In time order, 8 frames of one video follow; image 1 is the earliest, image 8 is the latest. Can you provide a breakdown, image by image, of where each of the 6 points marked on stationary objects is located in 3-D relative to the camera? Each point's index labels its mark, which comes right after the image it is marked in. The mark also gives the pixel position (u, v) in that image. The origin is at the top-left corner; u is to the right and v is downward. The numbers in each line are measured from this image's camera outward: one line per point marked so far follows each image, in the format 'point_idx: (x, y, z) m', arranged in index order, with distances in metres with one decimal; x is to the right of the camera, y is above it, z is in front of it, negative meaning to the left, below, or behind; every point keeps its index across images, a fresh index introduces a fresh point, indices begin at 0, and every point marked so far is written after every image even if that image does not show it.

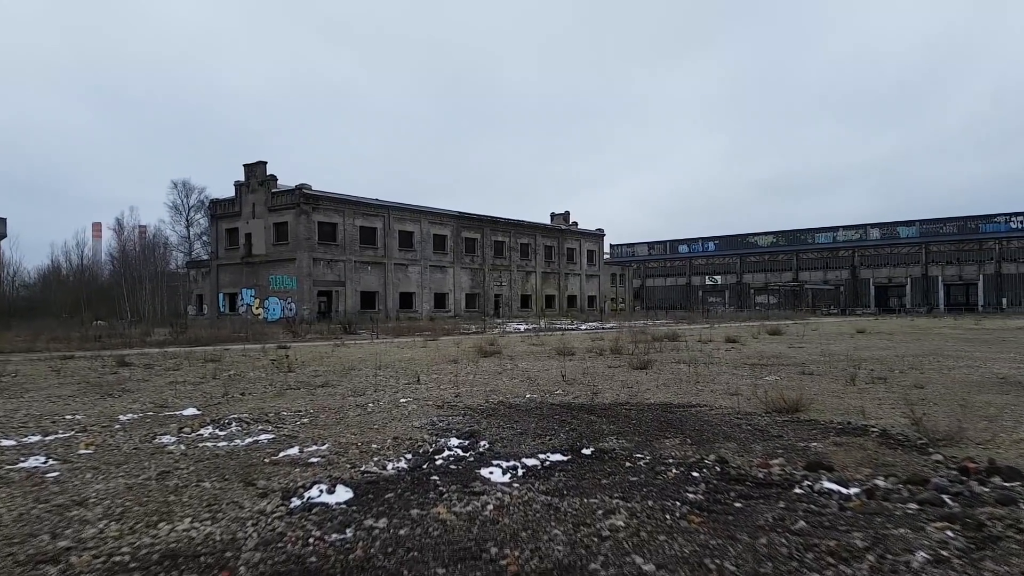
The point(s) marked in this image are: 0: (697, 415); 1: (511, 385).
0: (+1.9, -1.3, +7.6) m
1: (0.0, -1.4, +10.2) m
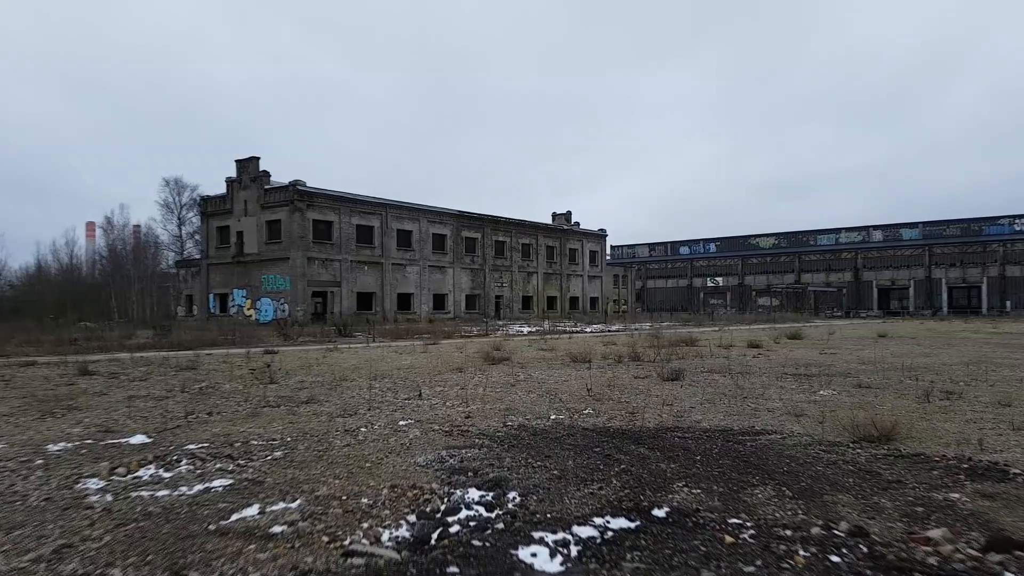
0: (+2.1, -1.3, +6.1) m
1: (+0.2, -1.4, +8.7) m
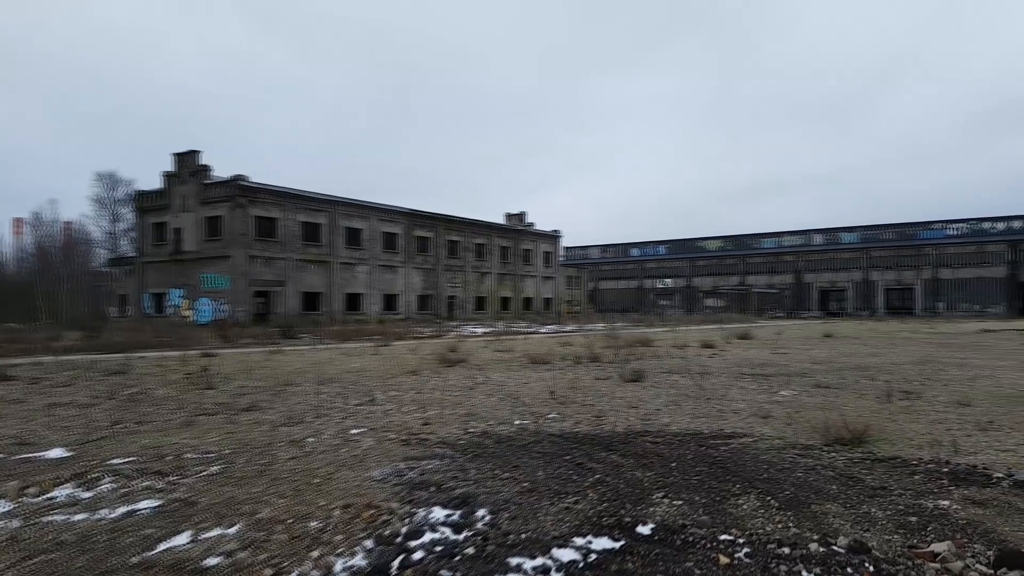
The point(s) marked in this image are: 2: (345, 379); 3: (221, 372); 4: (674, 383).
0: (+1.8, -1.3, +5.8) m
1: (-0.3, -1.4, +8.3) m
2: (-2.7, -1.5, +12.1) m
3: (-5.1, -1.5, +13.2) m
4: (+2.3, -1.4, +10.8) m
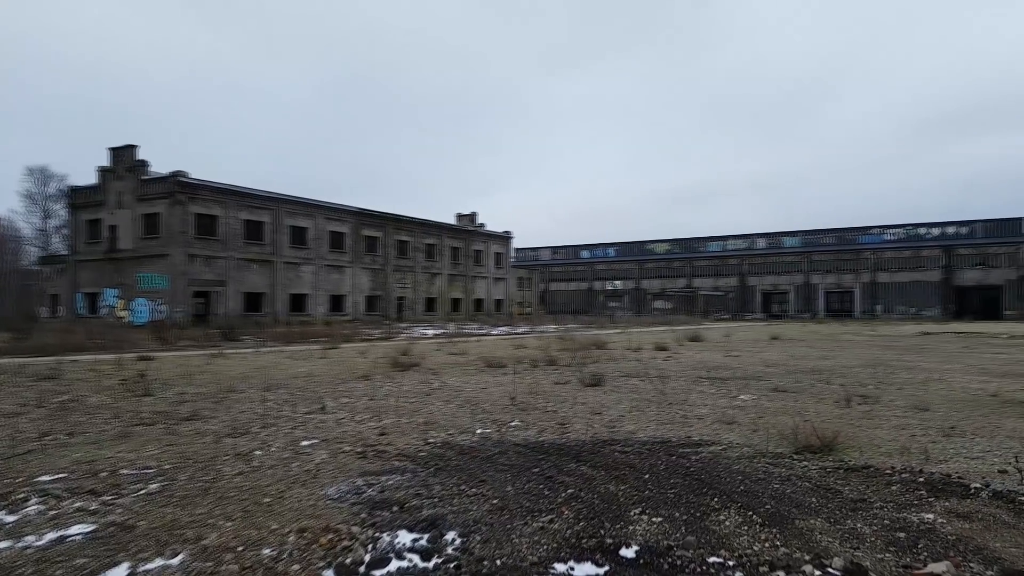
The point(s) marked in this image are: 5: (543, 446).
0: (+1.6, -1.3, +5.6) m
1: (-0.7, -1.4, +8.0) m
2: (-3.4, -1.5, +11.6) m
3: (-5.9, -1.5, +12.6) m
4: (+1.7, -1.4, +10.7) m
5: (+0.3, -1.3, +6.2) m
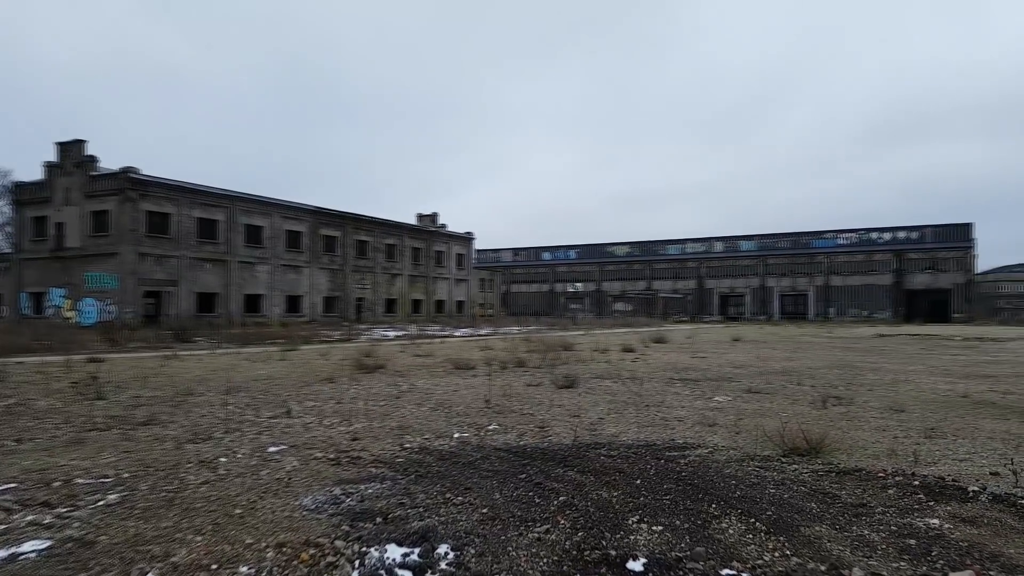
0: (+1.5, -1.3, +5.5) m
1: (-0.9, -1.4, +7.7) m
2: (-3.8, -1.5, +11.1) m
3: (-6.4, -1.5, +12.0) m
4: (+1.3, -1.4, +10.5) m
5: (+0.1, -1.3, +6.0) m
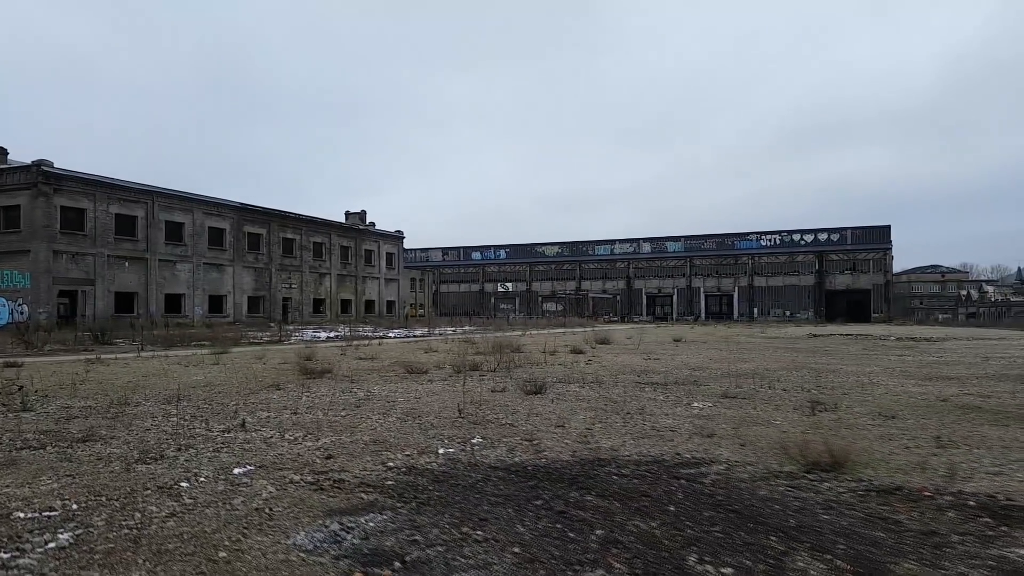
0: (+1.5, -1.3, +5.0) m
1: (-1.1, -1.4, +7.0) m
2: (-4.3, -1.5, +10.1) m
3: (-6.9, -1.5, +10.7) m
4: (+0.9, -1.4, +10.0) m
5: (+0.1, -1.3, +5.4) m
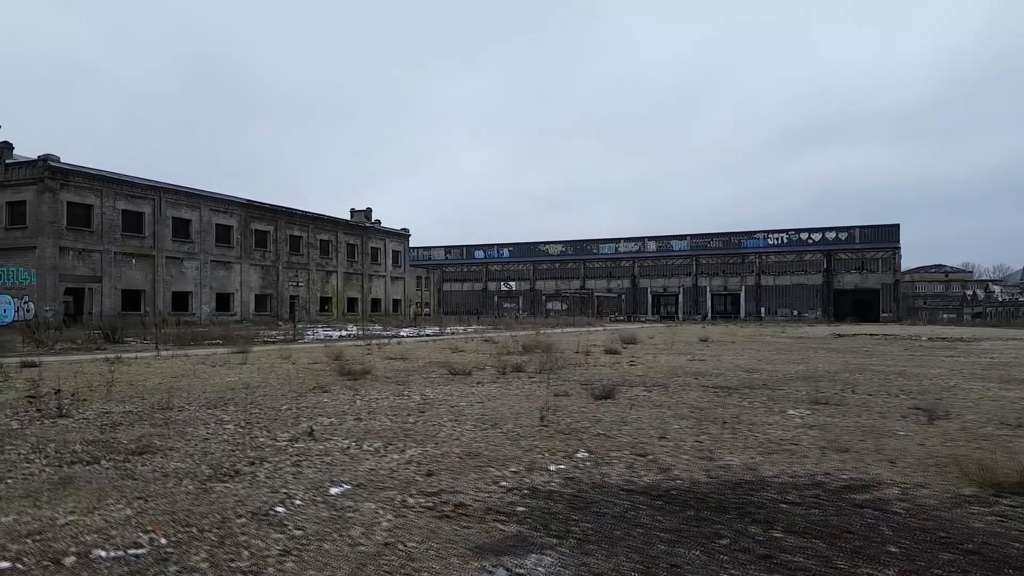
0: (+2.4, -1.3, +4.2) m
1: (-0.2, -1.3, +6.2) m
2: (-3.4, -1.4, +9.3) m
3: (-6.1, -1.4, +9.9) m
4: (+1.8, -1.4, +9.2) m
5: (+1.0, -1.3, +4.6) m
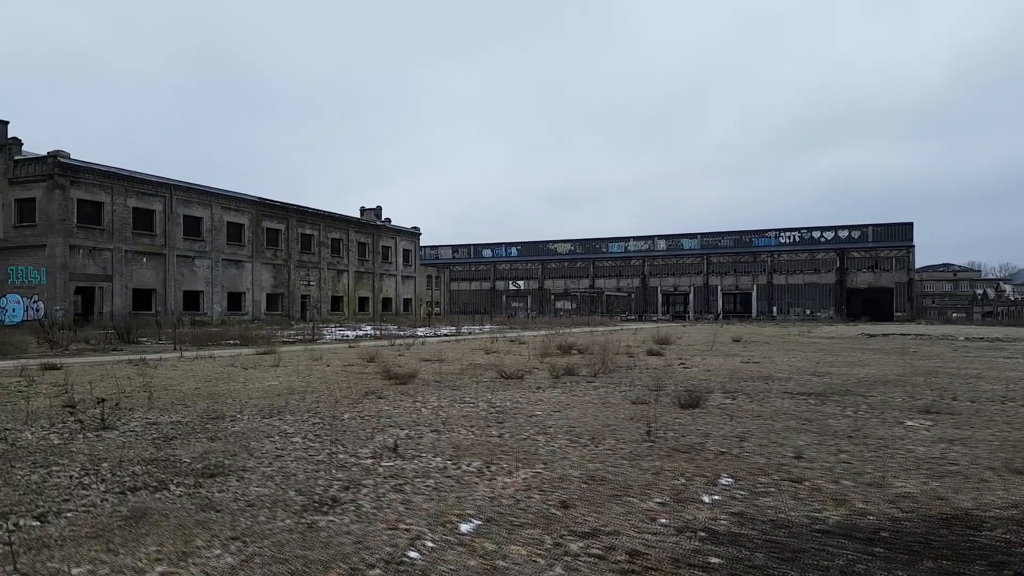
0: (+3.3, -1.3, +3.4) m
1: (+0.7, -1.3, +5.4) m
2: (-2.5, -1.4, +8.5) m
3: (-5.1, -1.4, +9.1) m
4: (+2.7, -1.4, +8.4) m
5: (+1.9, -1.3, +3.8) m
